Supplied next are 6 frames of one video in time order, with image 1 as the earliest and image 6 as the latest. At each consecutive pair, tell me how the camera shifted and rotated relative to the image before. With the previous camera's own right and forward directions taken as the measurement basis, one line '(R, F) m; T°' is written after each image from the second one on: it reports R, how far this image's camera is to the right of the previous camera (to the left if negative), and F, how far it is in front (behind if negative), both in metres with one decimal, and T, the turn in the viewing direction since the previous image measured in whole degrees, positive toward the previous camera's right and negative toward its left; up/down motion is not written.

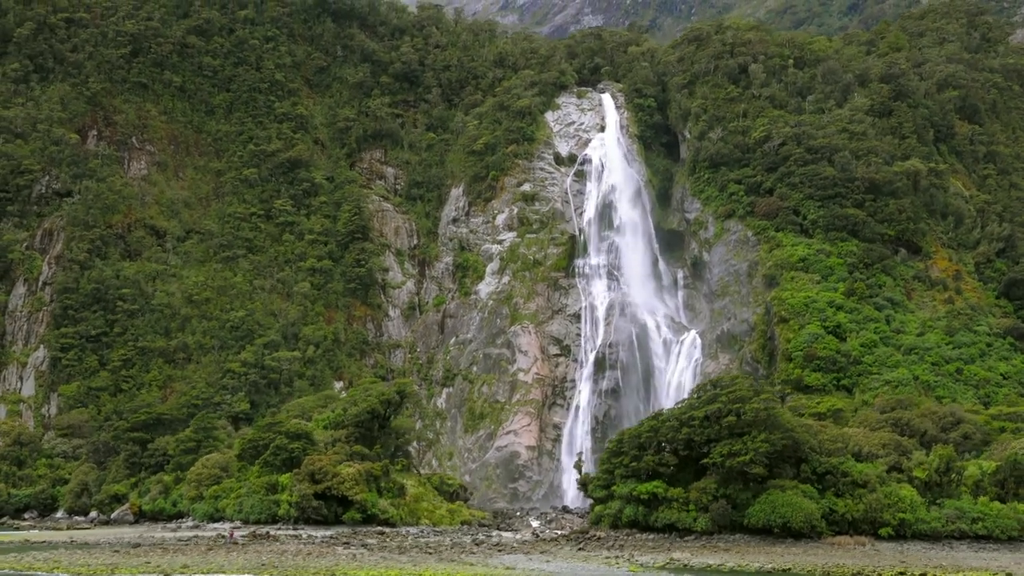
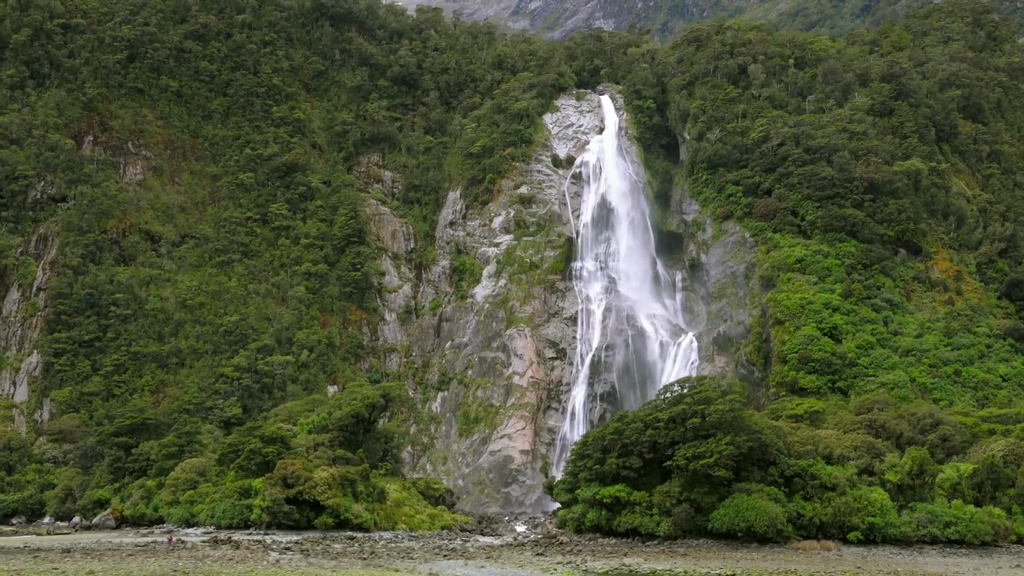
(+1.0, +0.4) m; -1°
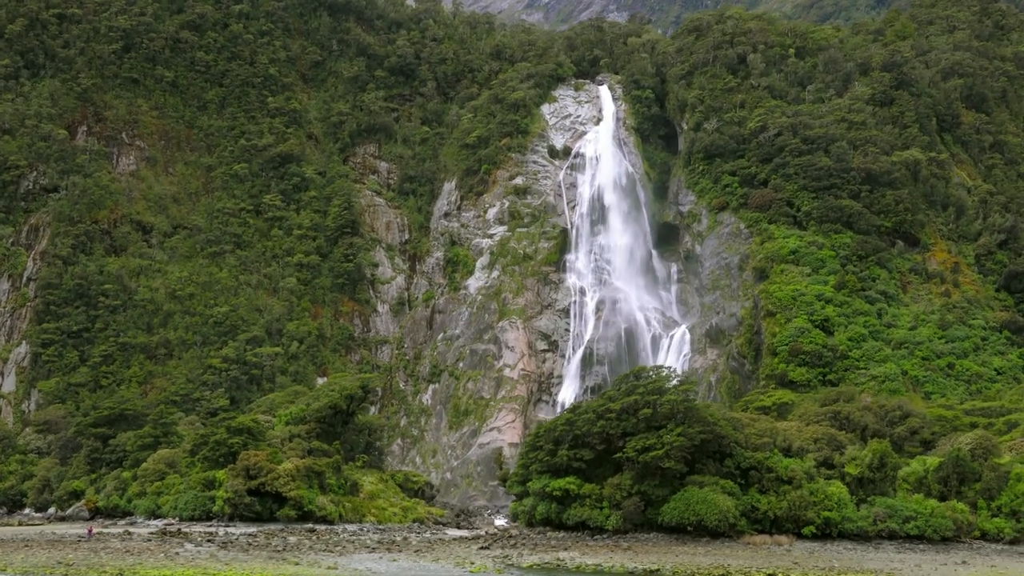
(+1.1, +0.5) m; -1°
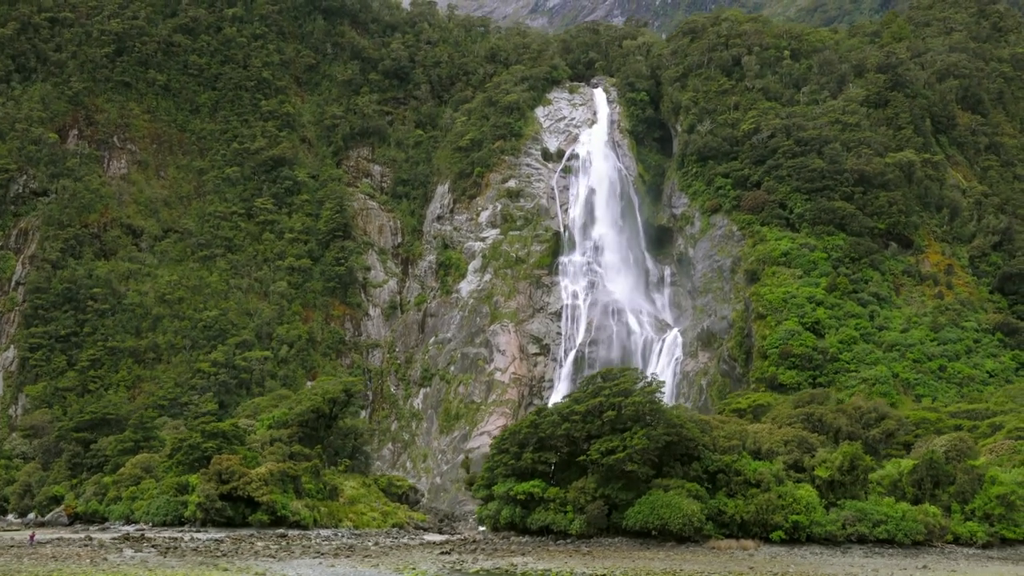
(+0.7, +0.3) m; 0°
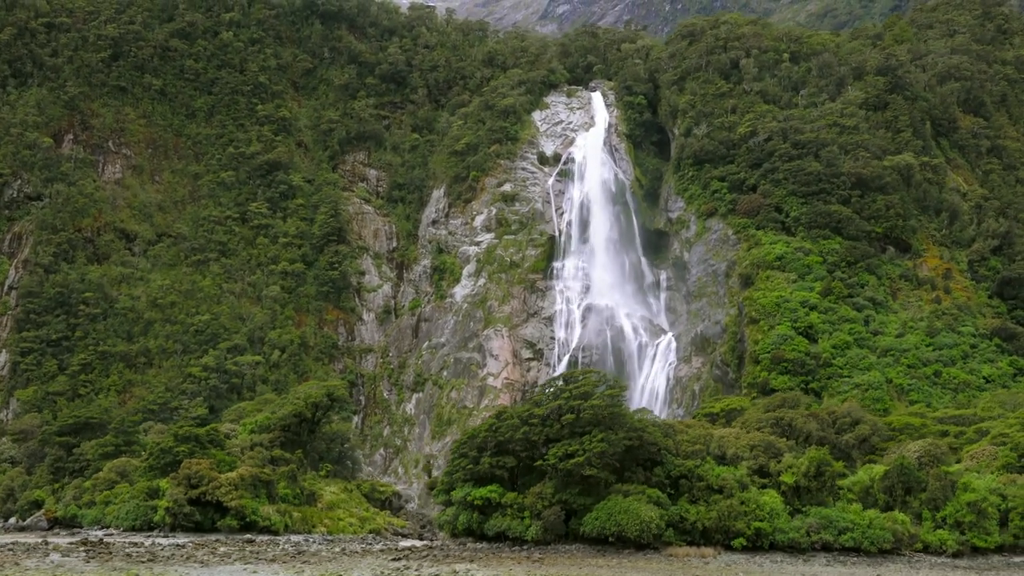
(+0.9, +0.4) m; -1°
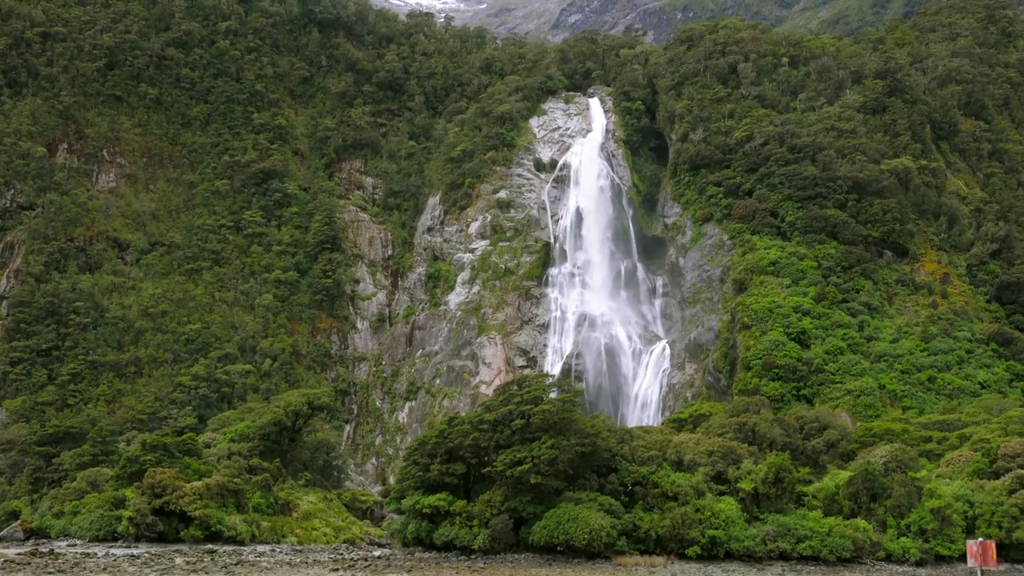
(+1.0, +0.5) m; -1°
